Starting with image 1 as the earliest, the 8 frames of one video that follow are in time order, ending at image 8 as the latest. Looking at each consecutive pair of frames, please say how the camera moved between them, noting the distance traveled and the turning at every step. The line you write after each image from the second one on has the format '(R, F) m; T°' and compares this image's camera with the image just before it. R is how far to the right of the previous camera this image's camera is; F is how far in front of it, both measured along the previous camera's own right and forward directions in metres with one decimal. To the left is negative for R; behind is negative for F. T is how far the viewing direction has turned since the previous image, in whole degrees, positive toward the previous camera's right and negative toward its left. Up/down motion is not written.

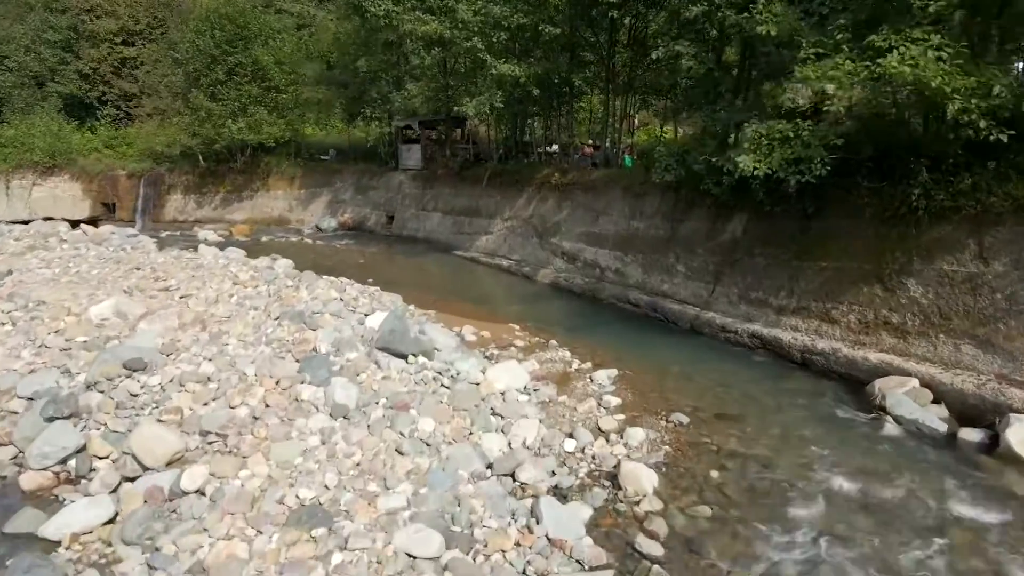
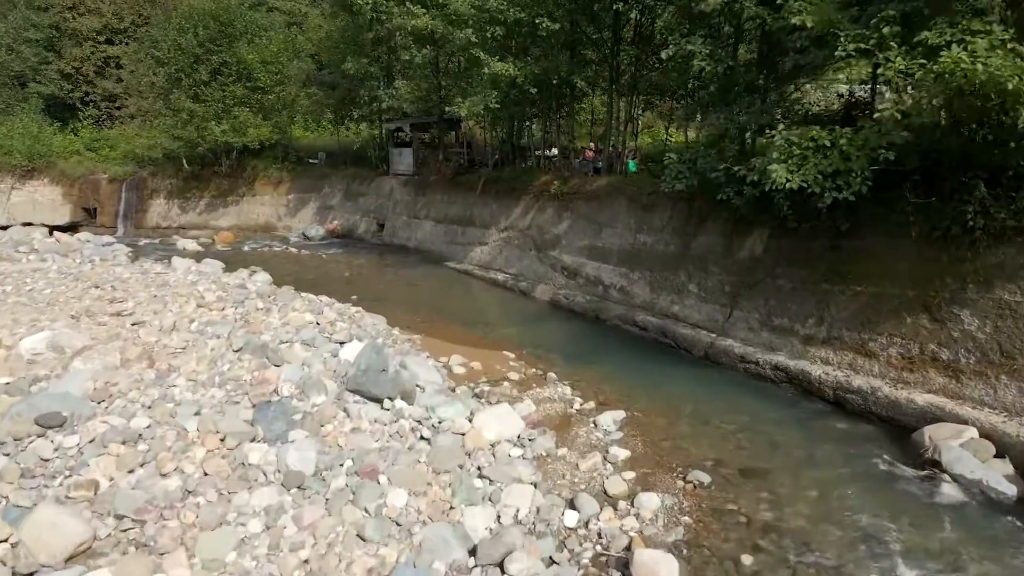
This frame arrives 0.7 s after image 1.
(+0.2, +1.5) m; 0°
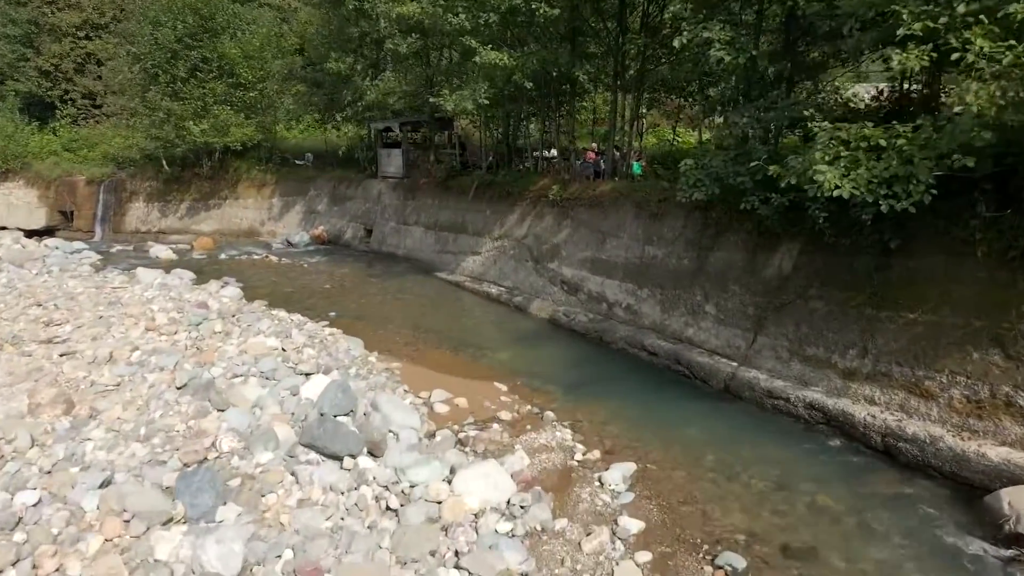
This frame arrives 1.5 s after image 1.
(+0.2, +1.6) m; 0°
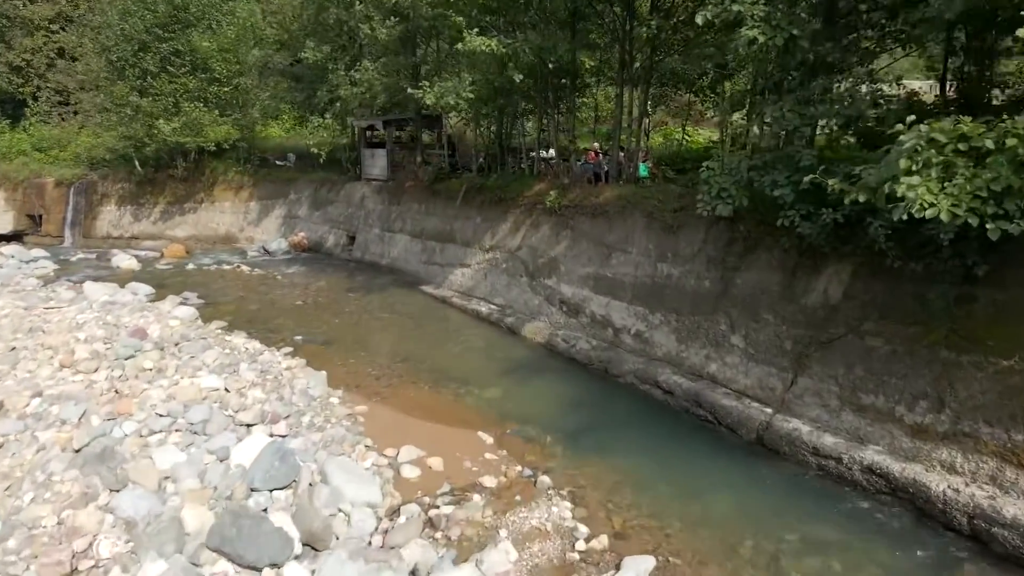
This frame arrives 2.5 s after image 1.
(+0.3, +2.0) m; 0°
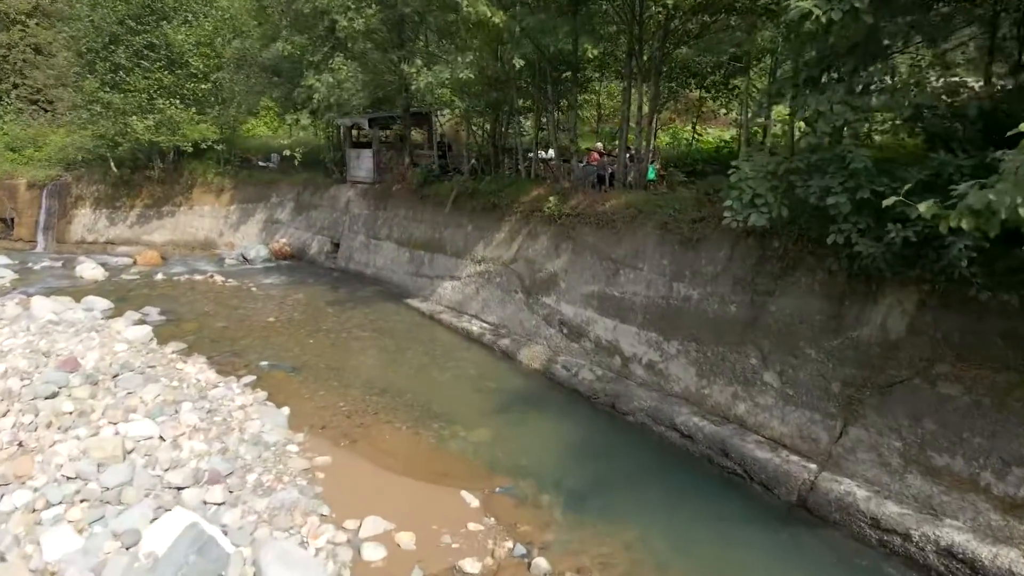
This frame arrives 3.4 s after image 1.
(+0.2, +1.6) m; 0°
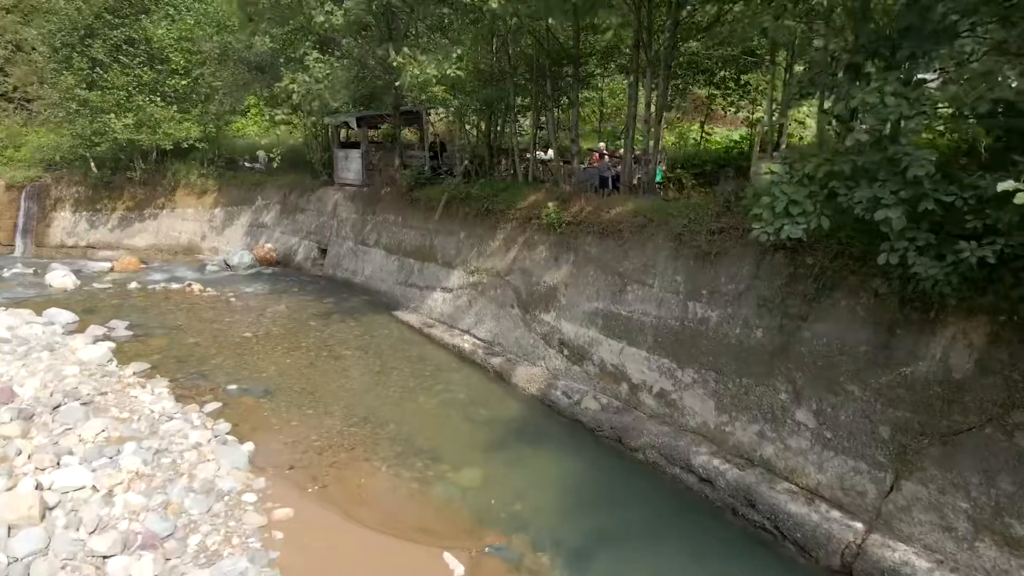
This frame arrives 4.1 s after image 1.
(+0.1, +1.2) m; 0°
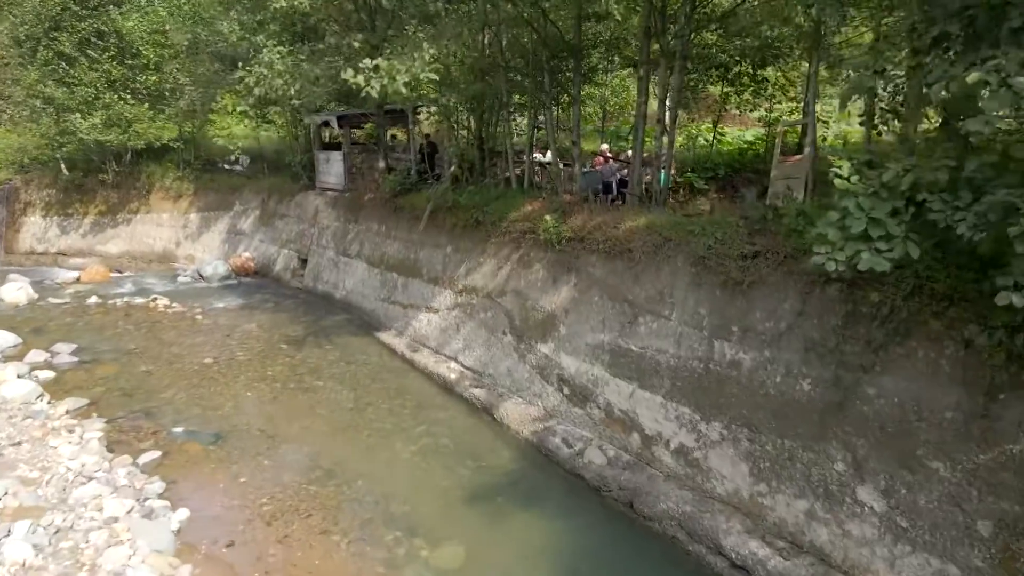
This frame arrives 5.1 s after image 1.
(+0.2, +1.5) m; 0°
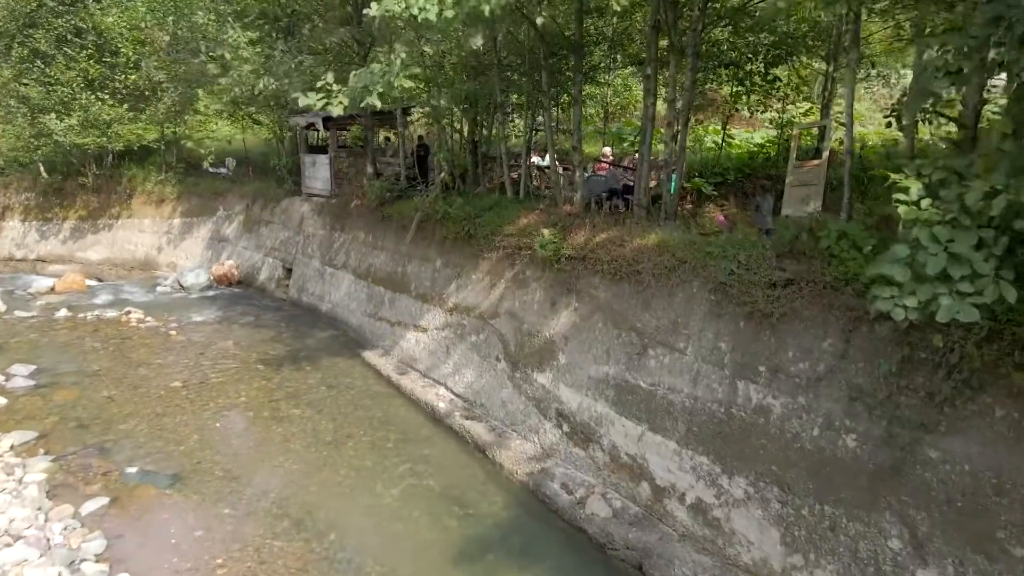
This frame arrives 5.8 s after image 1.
(+0.1, +1.0) m; 0°
